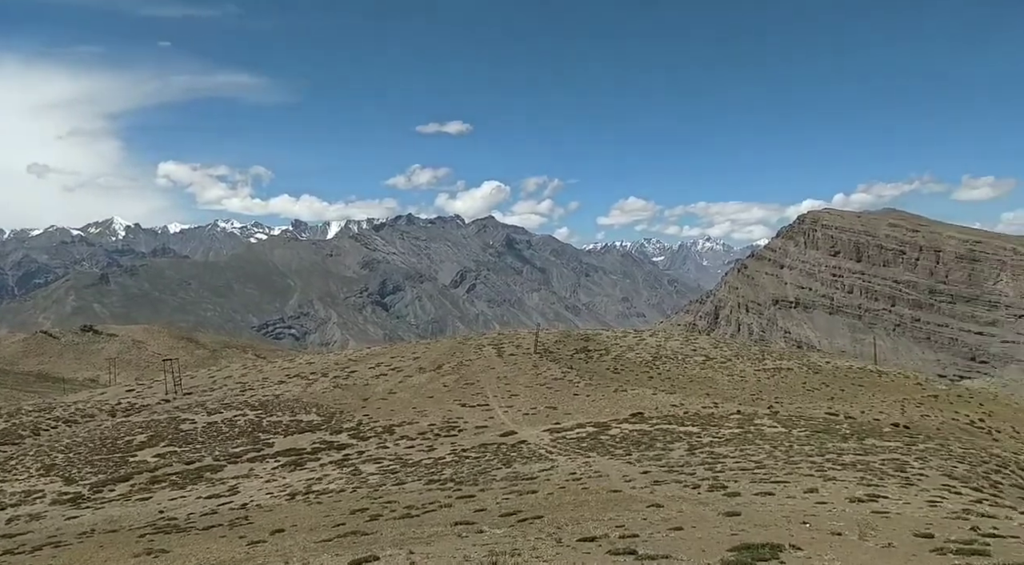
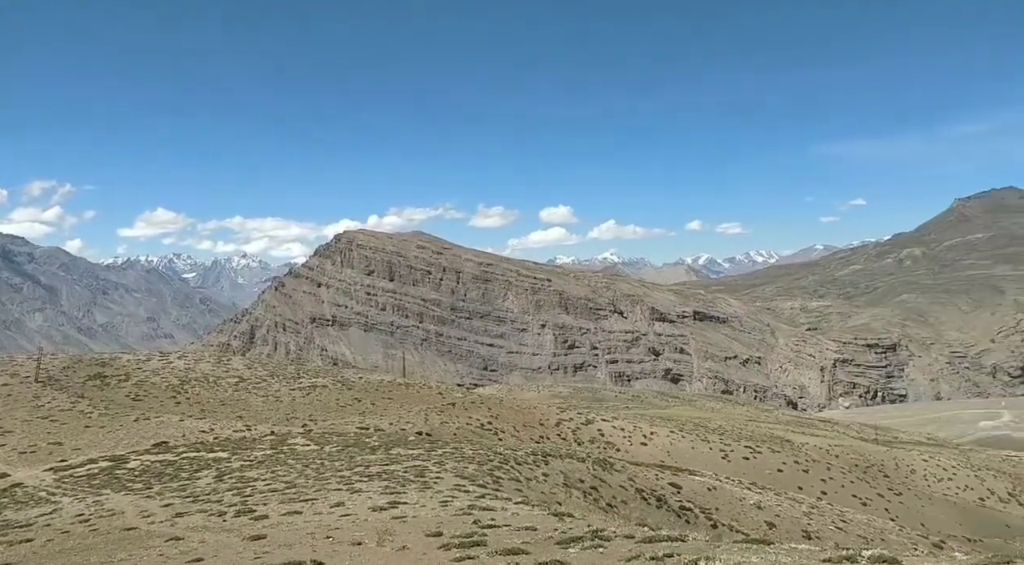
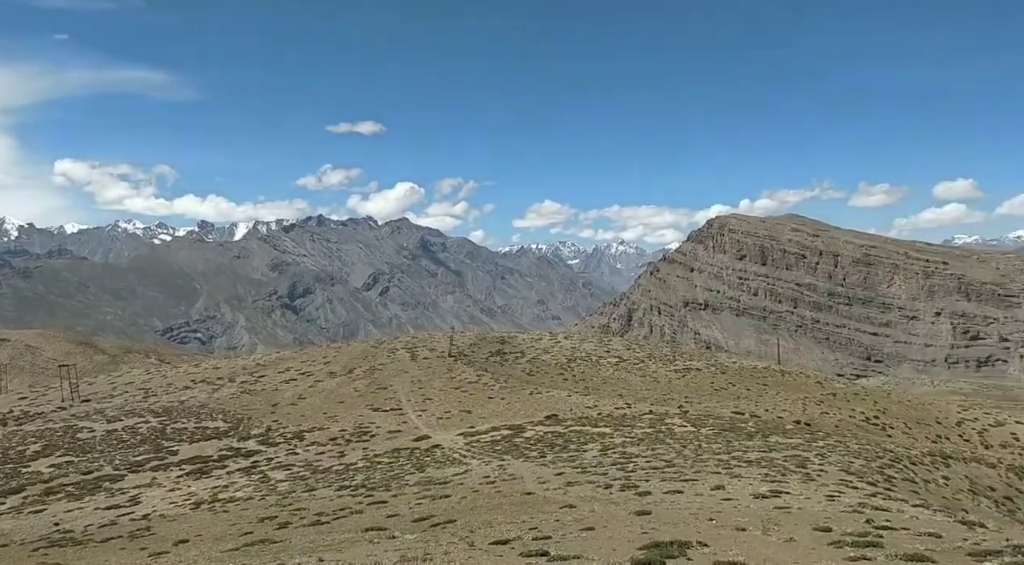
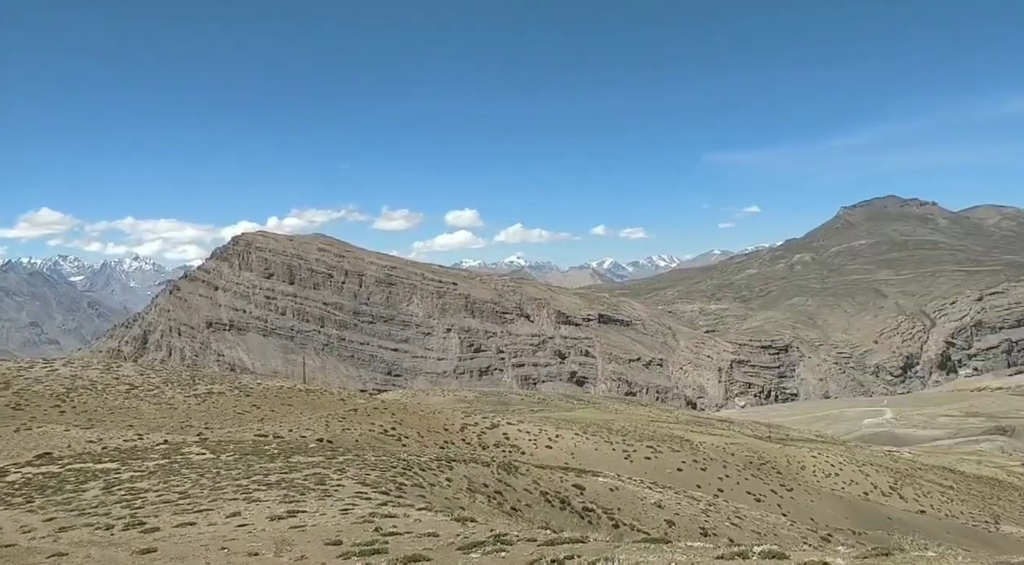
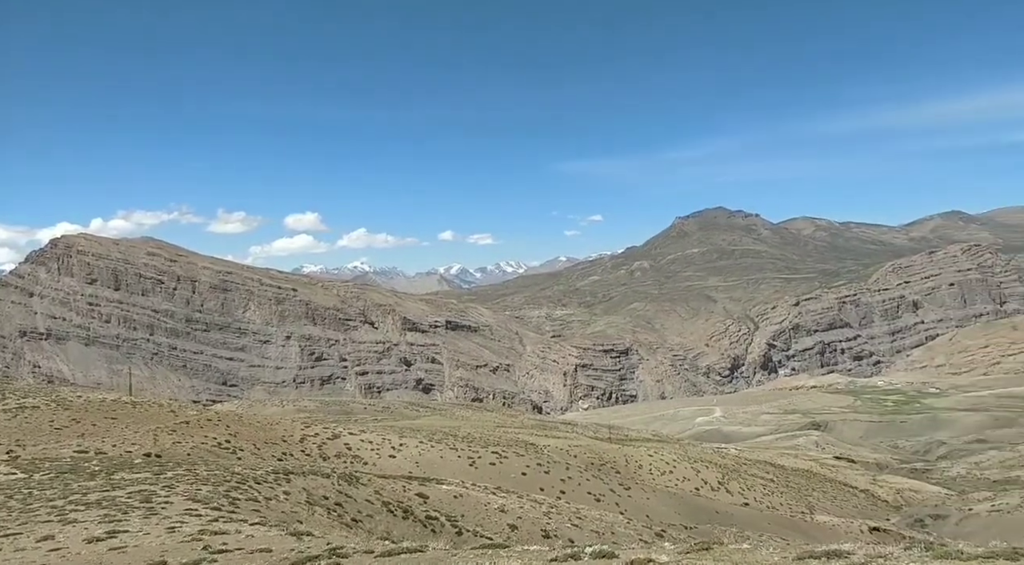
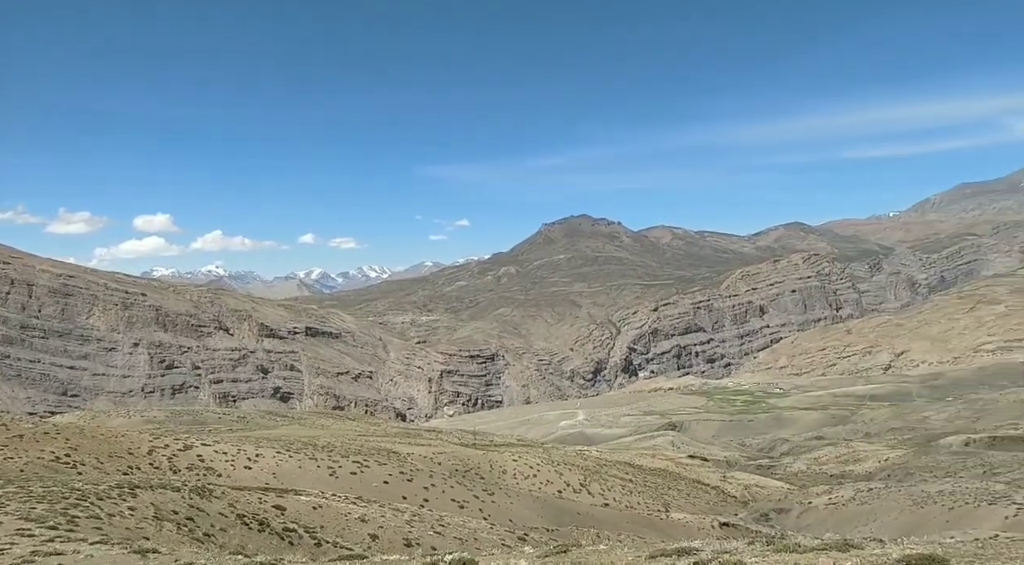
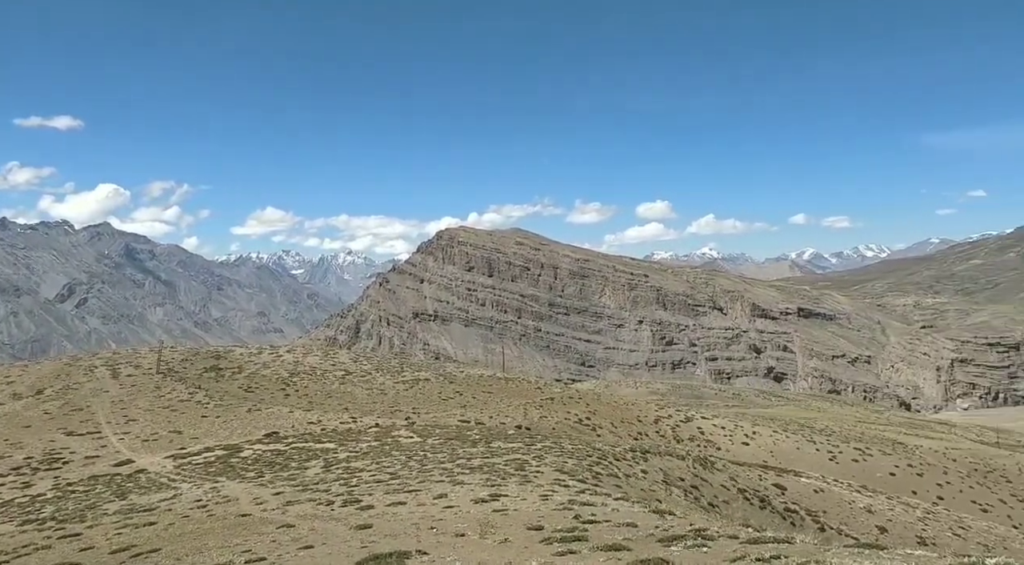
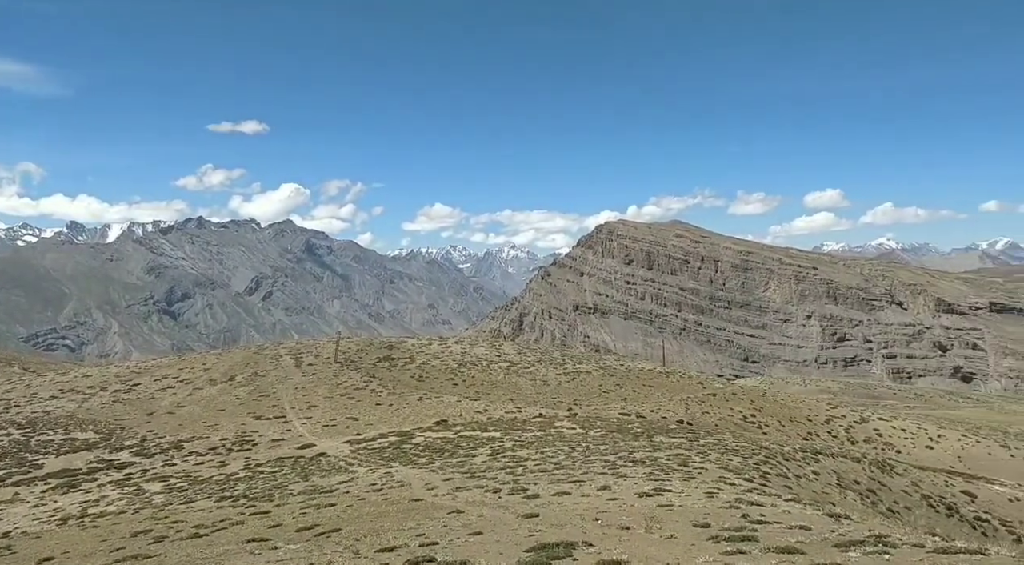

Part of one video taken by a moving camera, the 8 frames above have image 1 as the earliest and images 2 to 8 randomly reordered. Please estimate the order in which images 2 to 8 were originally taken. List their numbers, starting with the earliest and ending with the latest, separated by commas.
3, 8, 7, 2, 4, 5, 6
